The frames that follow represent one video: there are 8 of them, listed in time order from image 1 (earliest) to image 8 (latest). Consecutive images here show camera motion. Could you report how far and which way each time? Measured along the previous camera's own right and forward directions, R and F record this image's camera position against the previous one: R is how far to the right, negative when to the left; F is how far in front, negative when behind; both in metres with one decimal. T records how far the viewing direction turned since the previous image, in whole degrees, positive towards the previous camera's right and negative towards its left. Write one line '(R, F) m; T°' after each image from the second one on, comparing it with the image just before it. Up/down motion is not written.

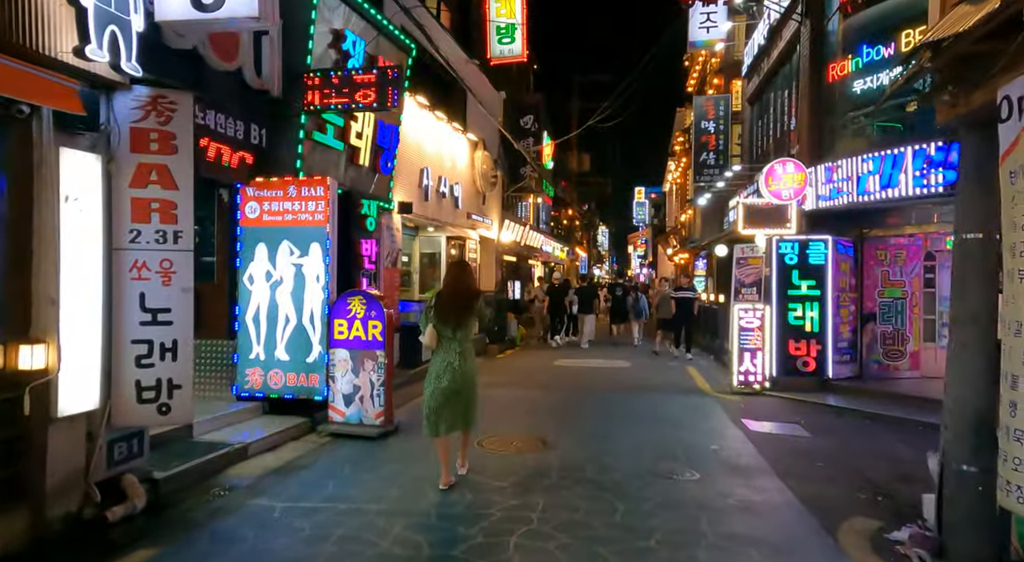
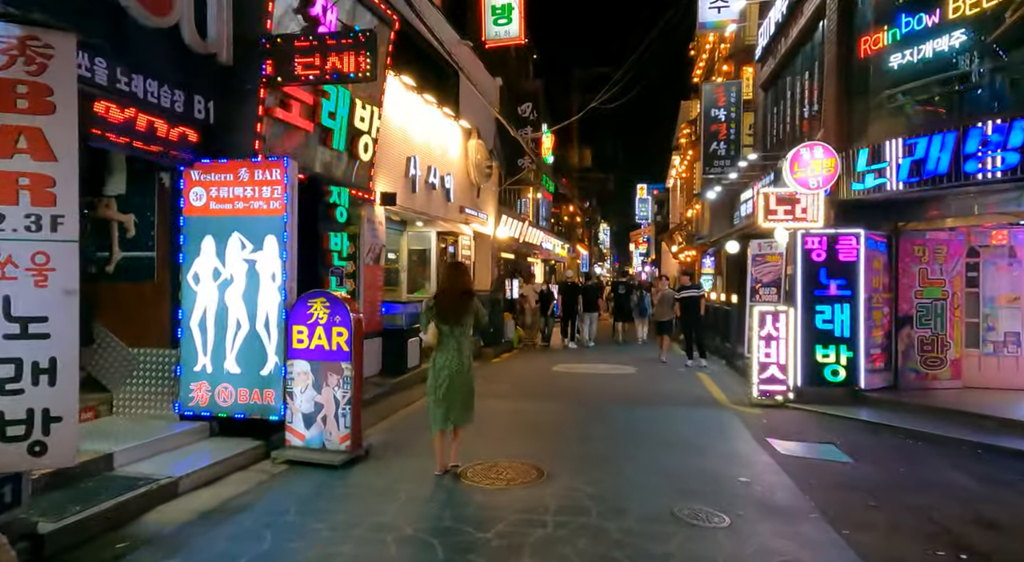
(+0.1, +1.3) m; 0°
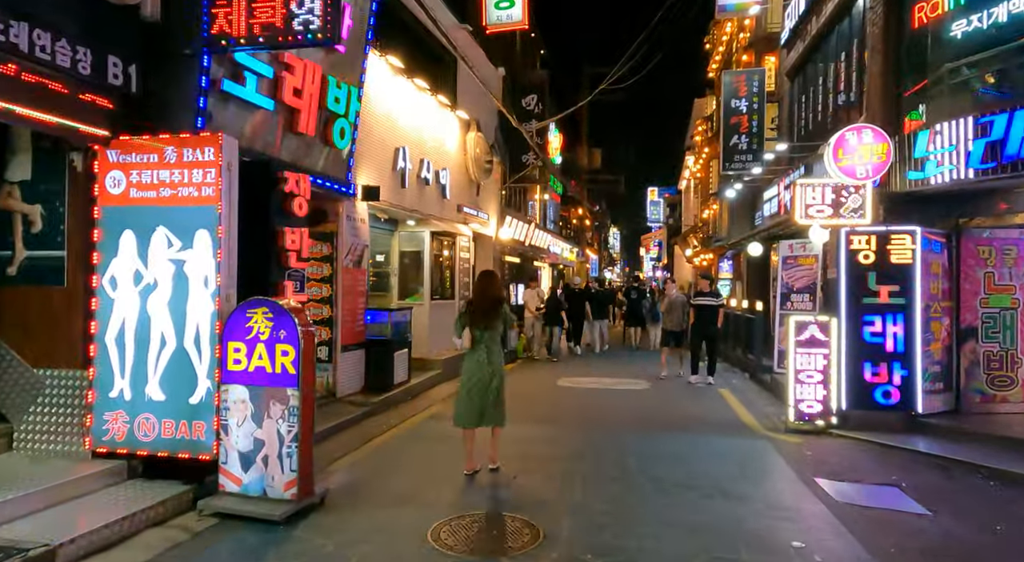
(+0.1, +1.4) m; -1°
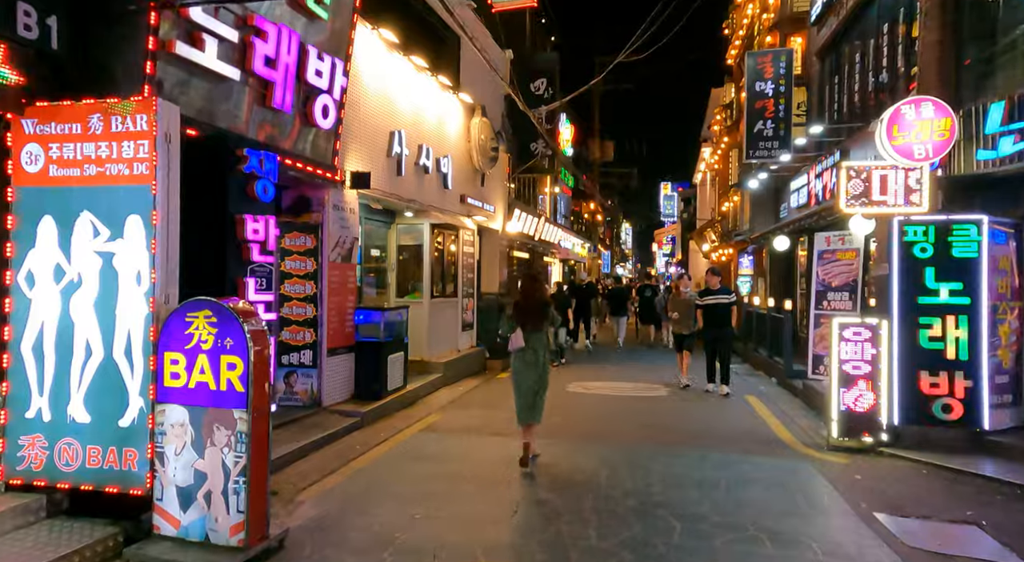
(+0.1, +1.1) m; -1°
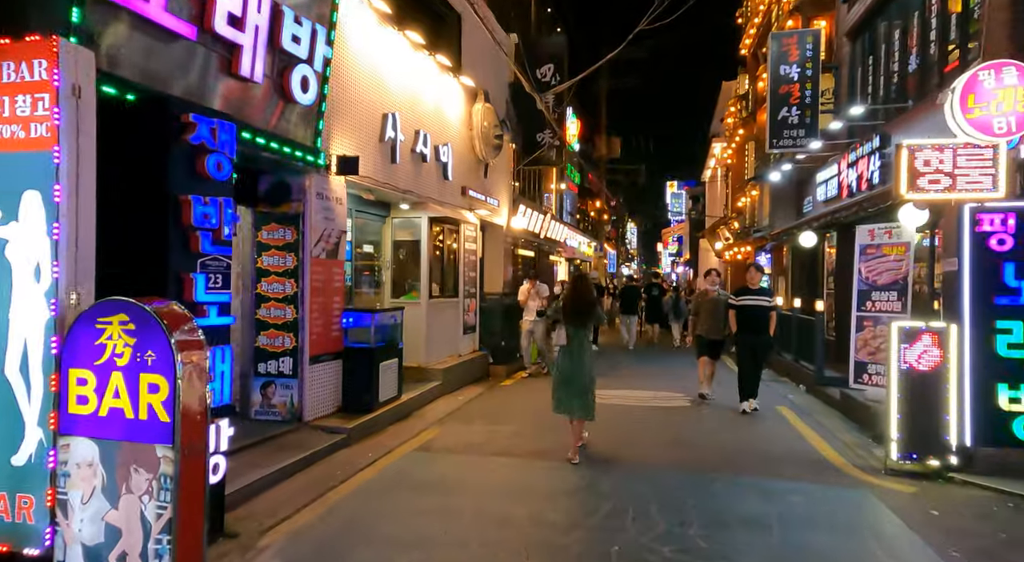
(0.0, +1.1) m; 0°
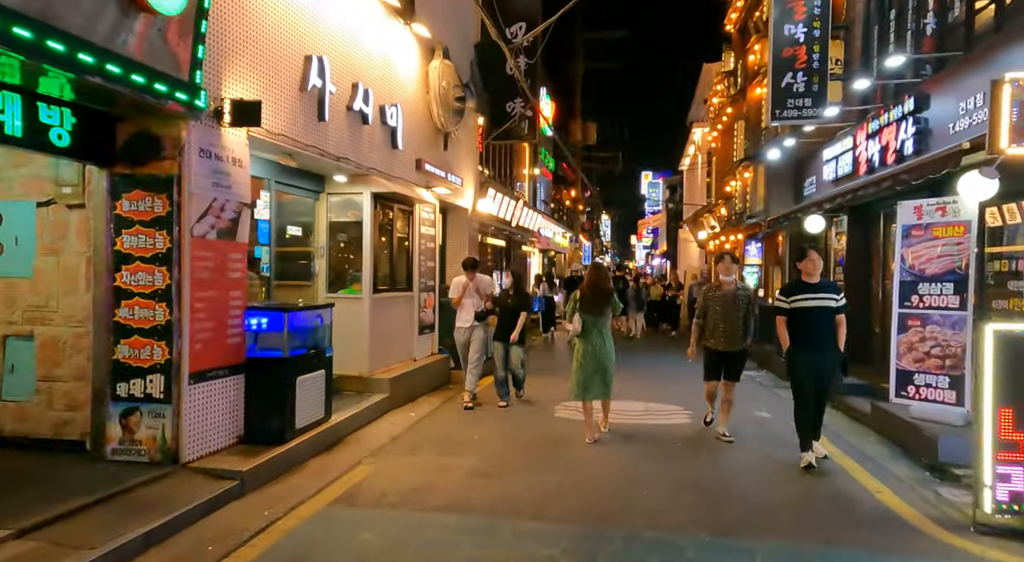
(+0.1, +2.1) m; +2°
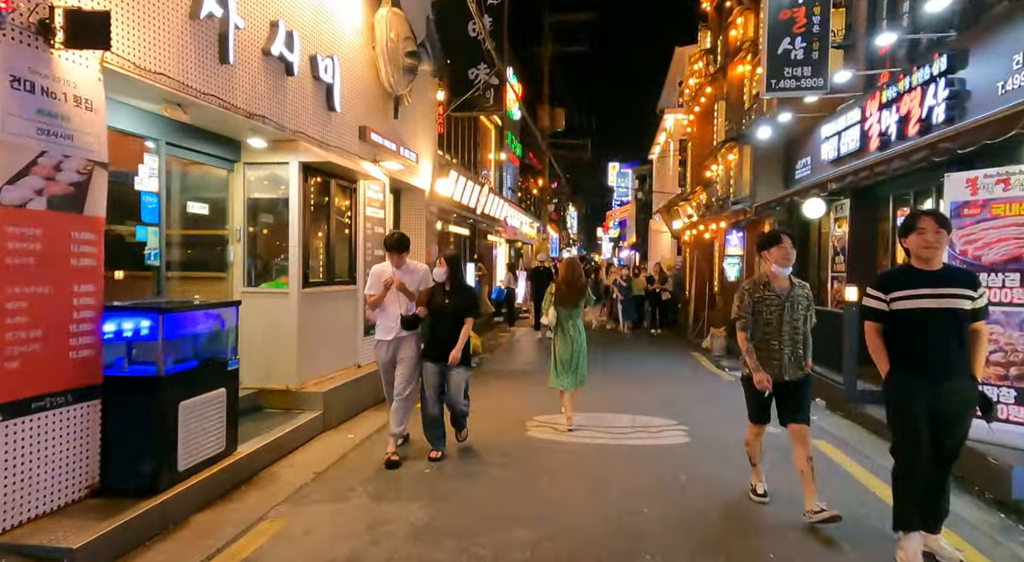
(0.0, +1.8) m; +2°
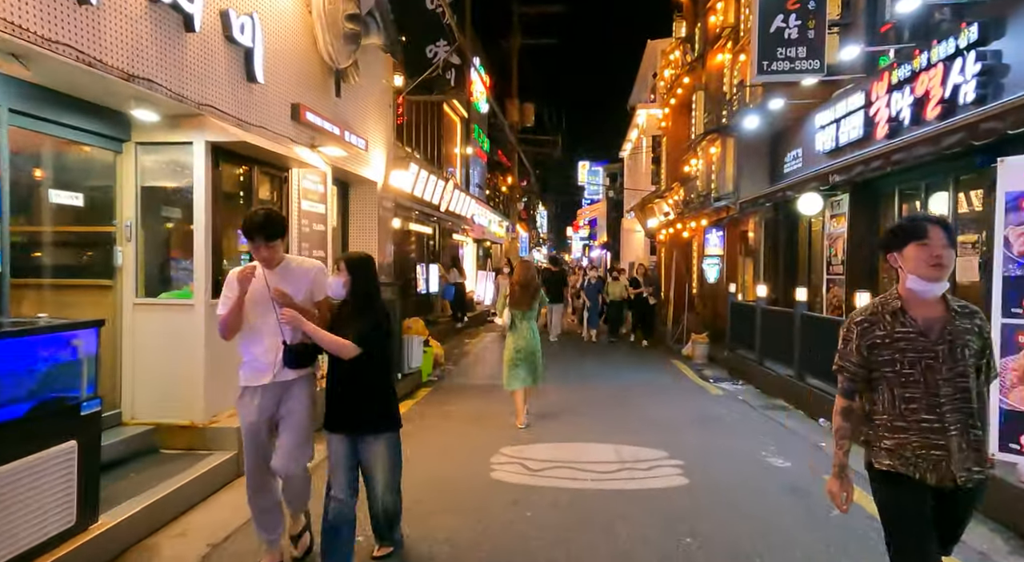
(+0.1, +1.5) m; +2°
